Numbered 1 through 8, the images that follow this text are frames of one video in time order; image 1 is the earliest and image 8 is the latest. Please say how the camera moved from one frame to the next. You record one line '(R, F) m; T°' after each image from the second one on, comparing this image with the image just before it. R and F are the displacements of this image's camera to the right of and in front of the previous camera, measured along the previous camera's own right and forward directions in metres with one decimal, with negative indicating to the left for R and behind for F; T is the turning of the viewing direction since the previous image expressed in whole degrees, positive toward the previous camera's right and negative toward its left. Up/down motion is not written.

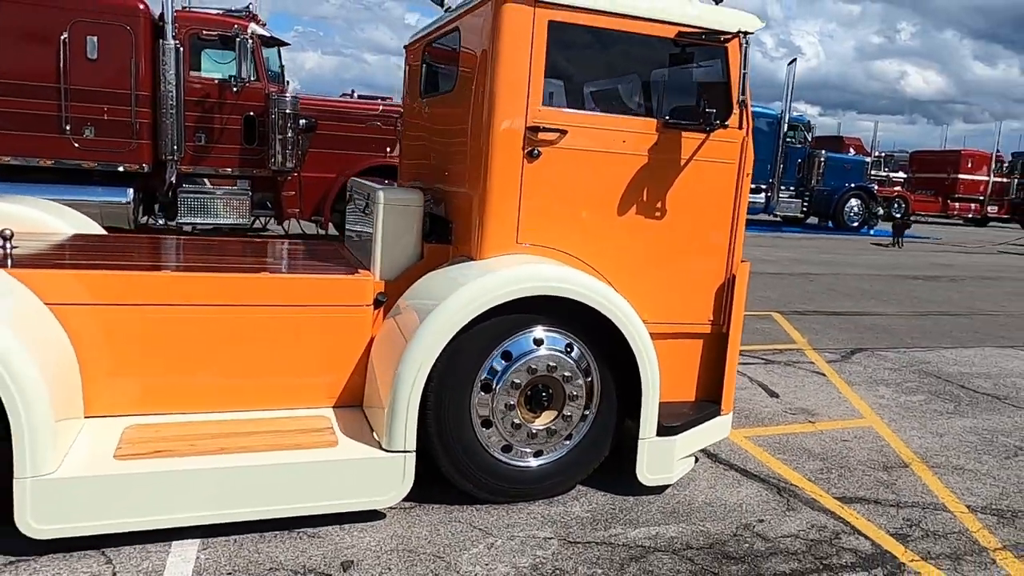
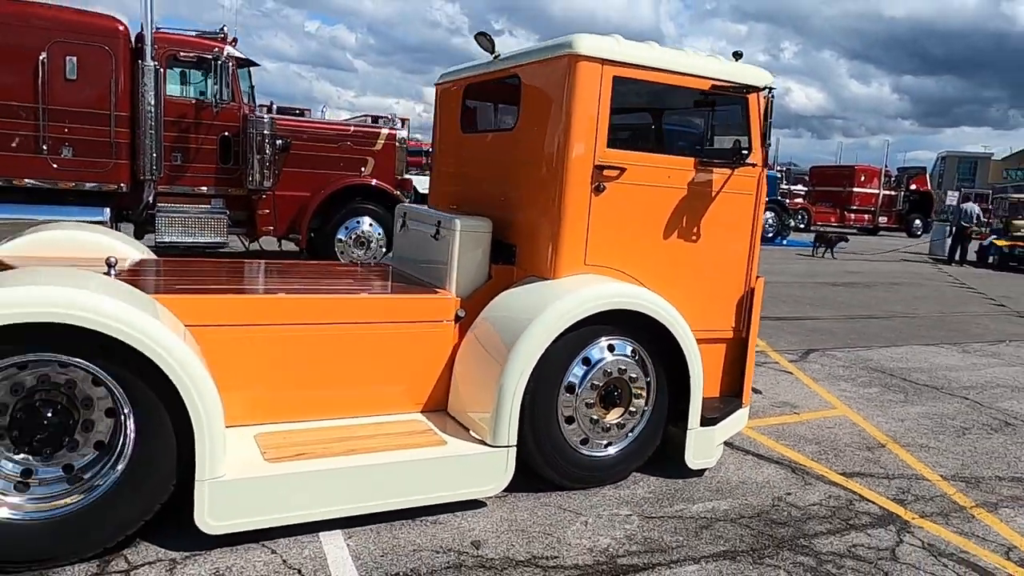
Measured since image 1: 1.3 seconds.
(-0.8, -0.5) m; +7°
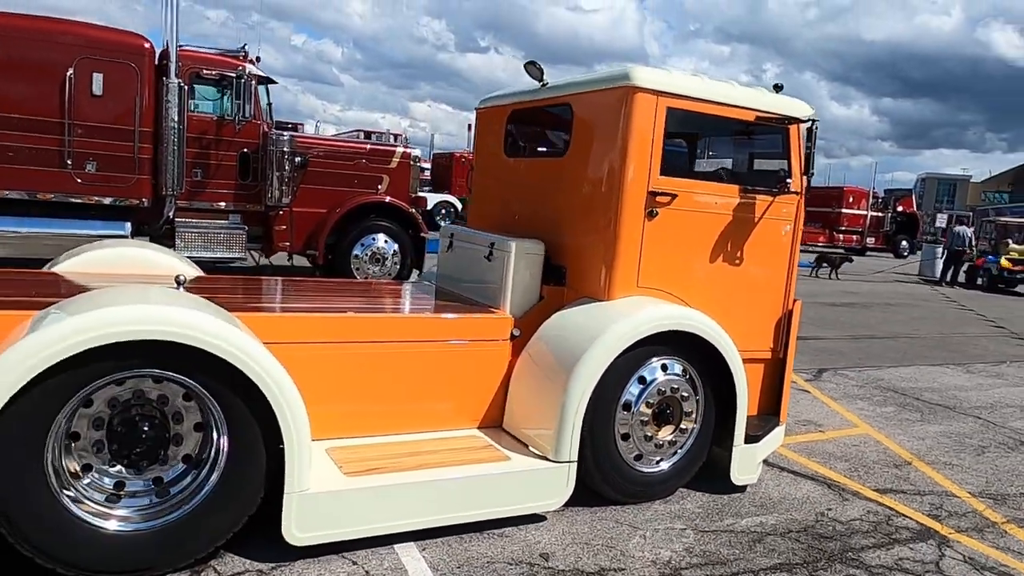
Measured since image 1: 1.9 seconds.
(-0.4, -0.1) m; +1°
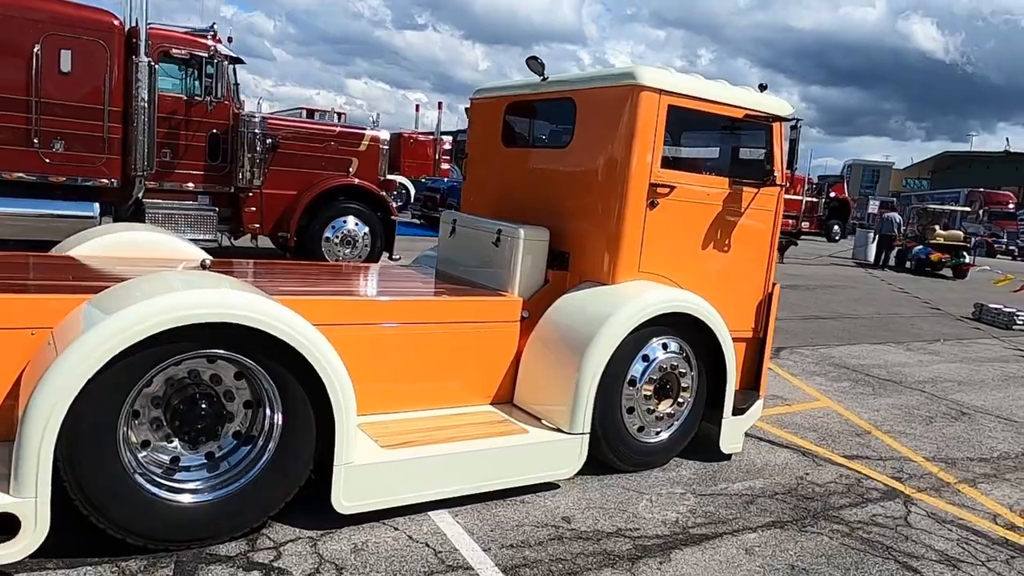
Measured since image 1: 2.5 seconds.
(-0.4, -0.2) m; +5°
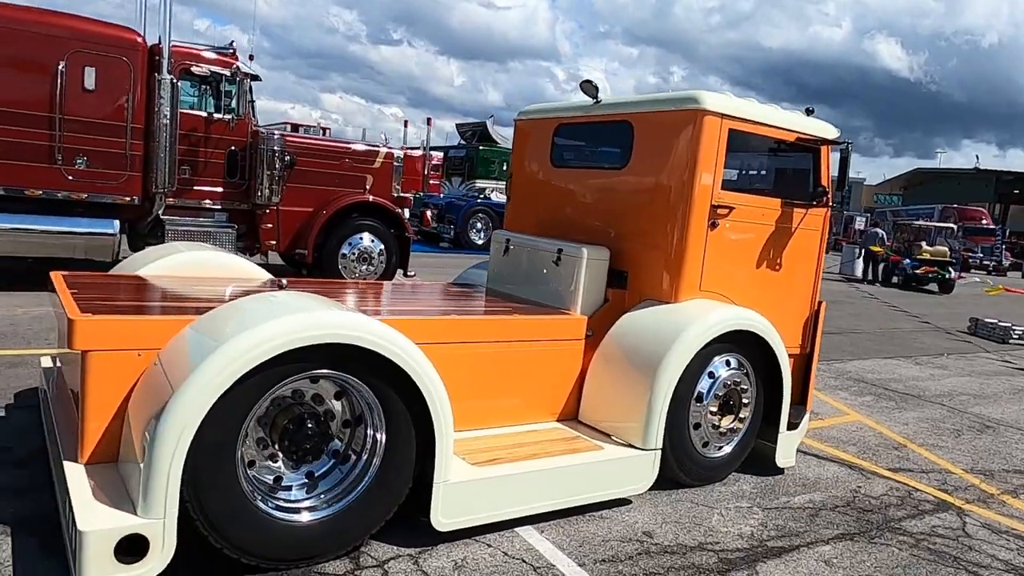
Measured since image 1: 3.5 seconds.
(-0.5, -0.1) m; +2°
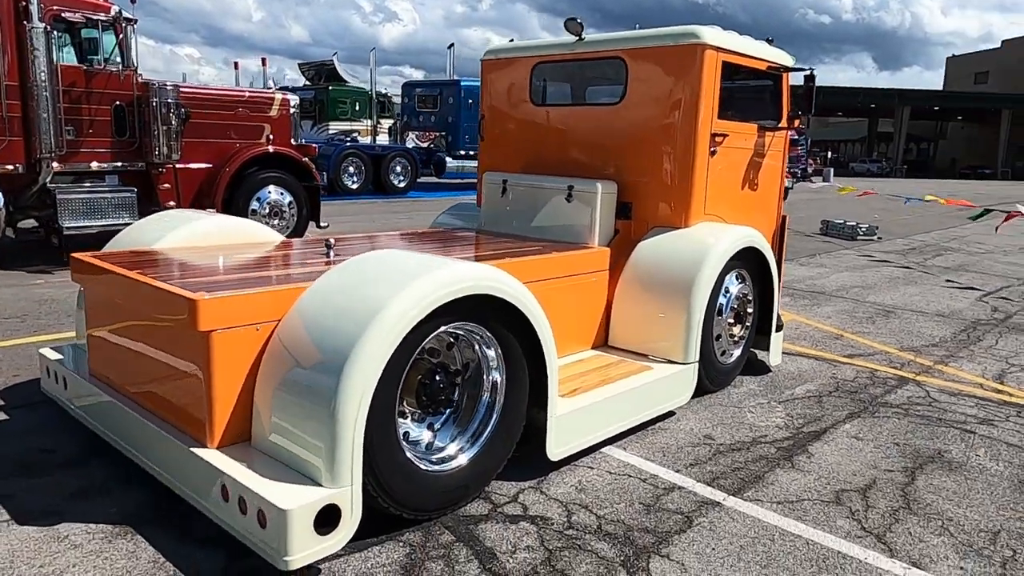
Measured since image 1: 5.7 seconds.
(-1.1, 0.0) m; +12°
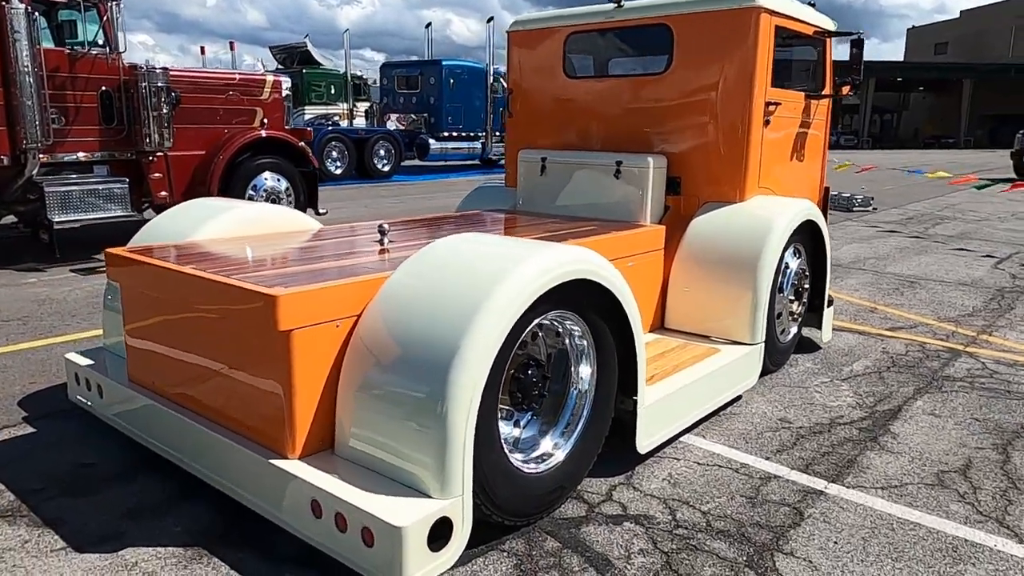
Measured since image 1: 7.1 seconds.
(-0.5, +0.3) m; +2°
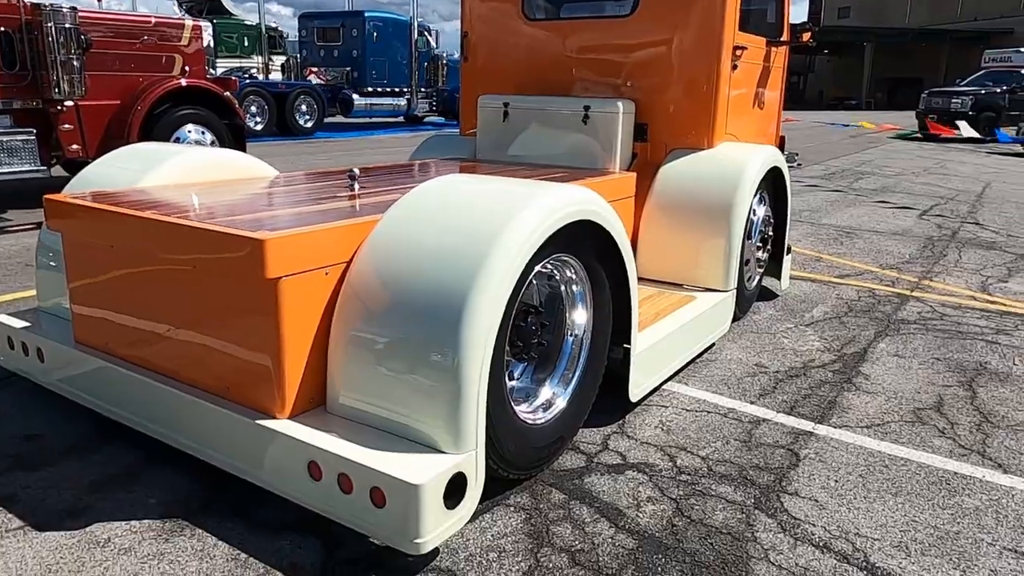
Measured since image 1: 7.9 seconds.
(-0.3, +0.2) m; +6°
